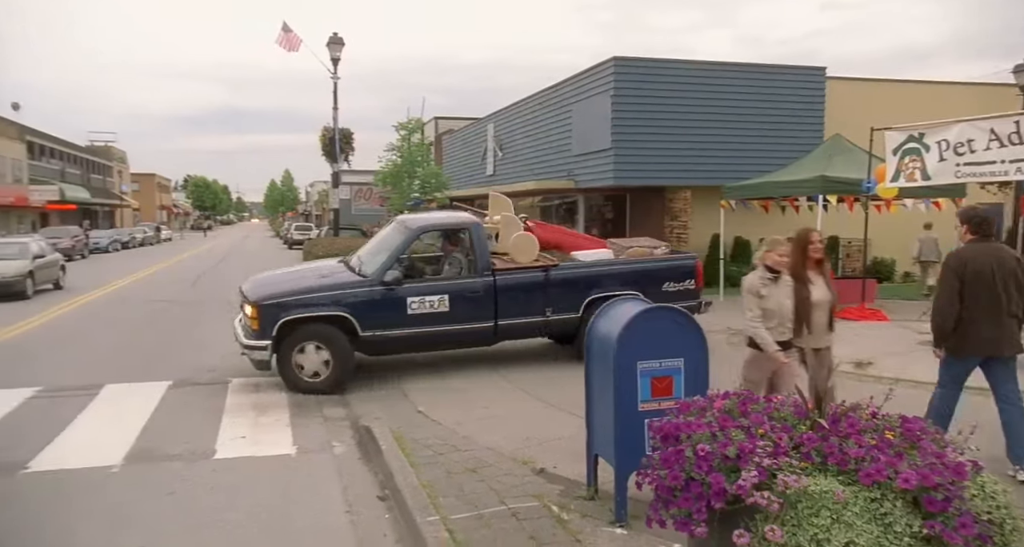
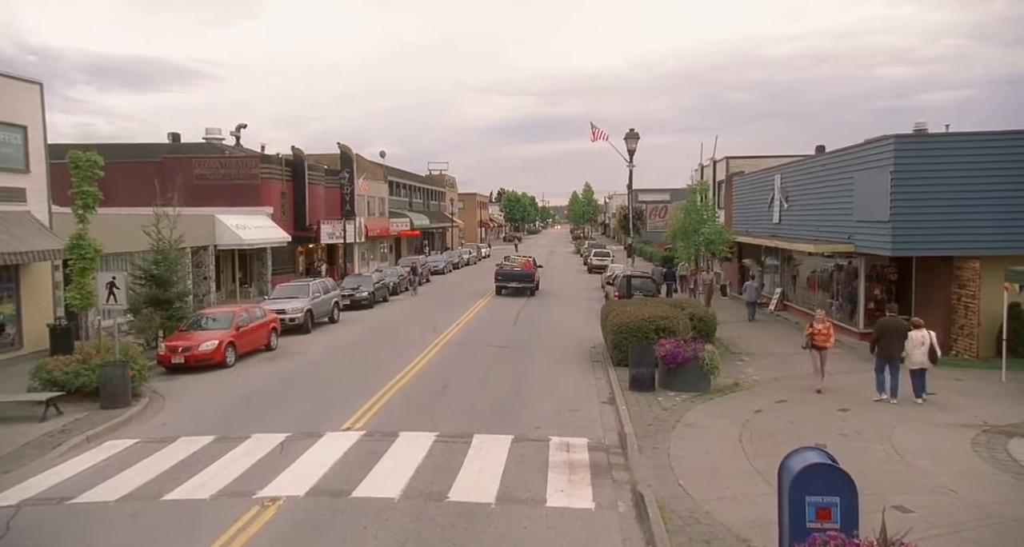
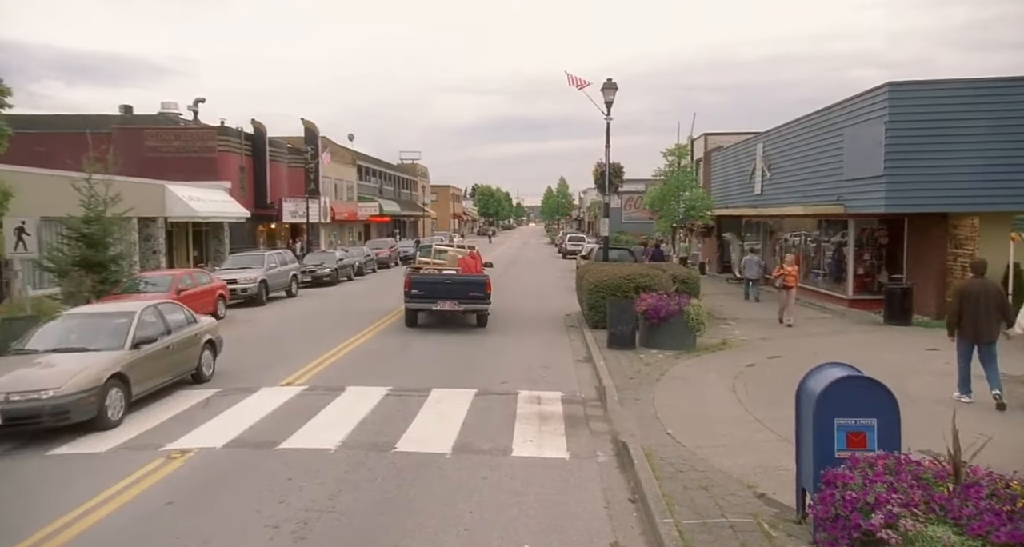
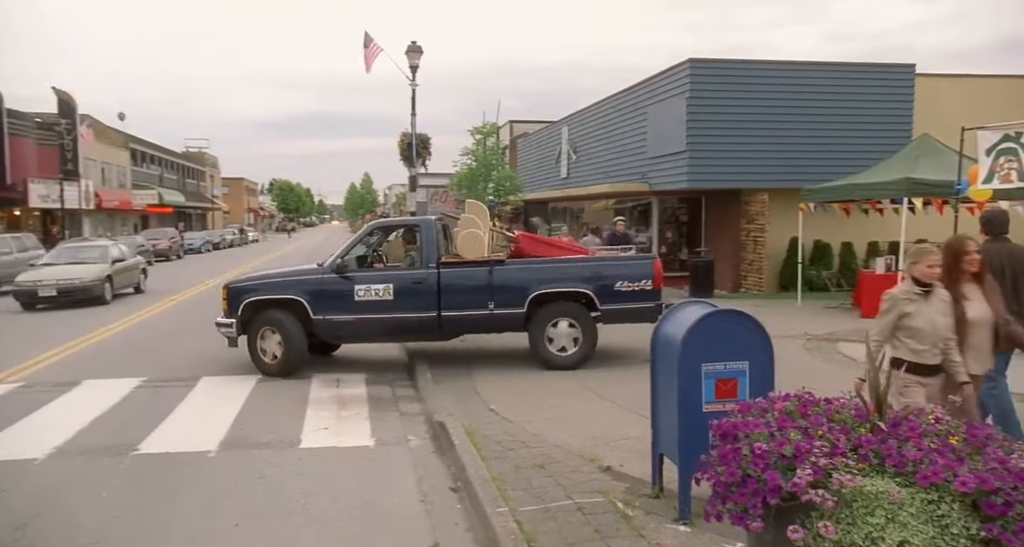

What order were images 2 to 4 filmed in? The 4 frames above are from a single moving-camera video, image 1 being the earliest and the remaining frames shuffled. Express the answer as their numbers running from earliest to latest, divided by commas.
4, 3, 2
